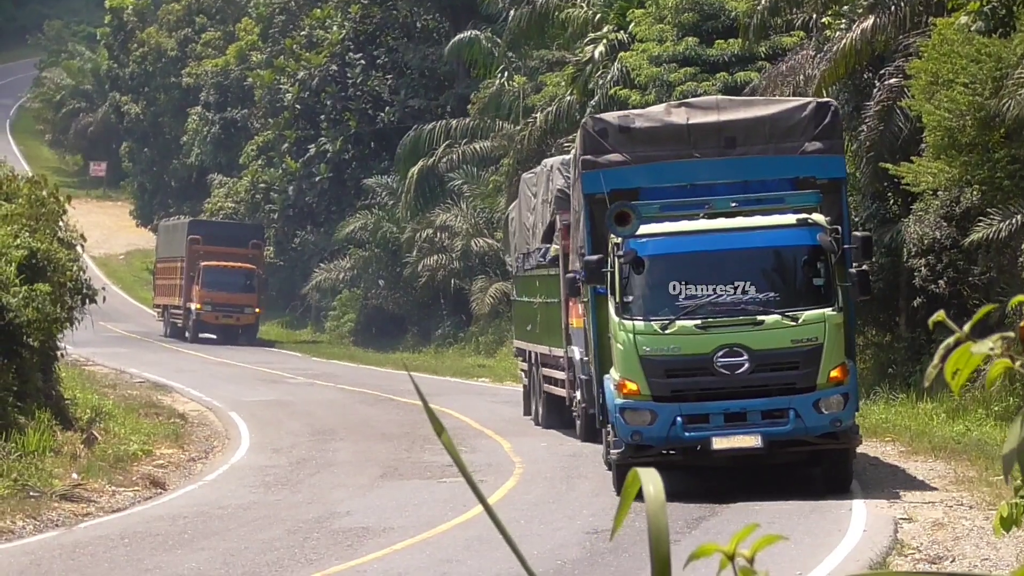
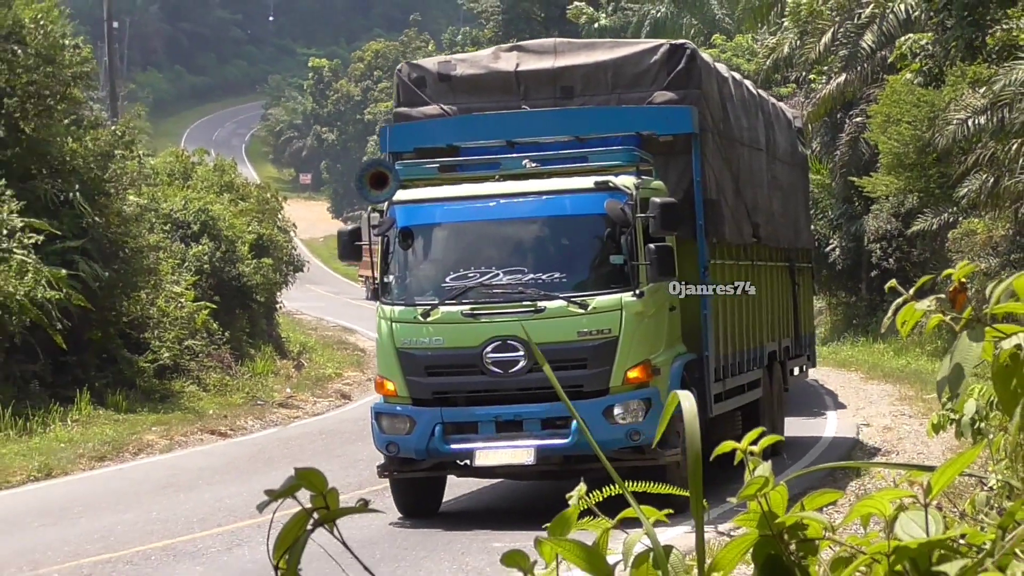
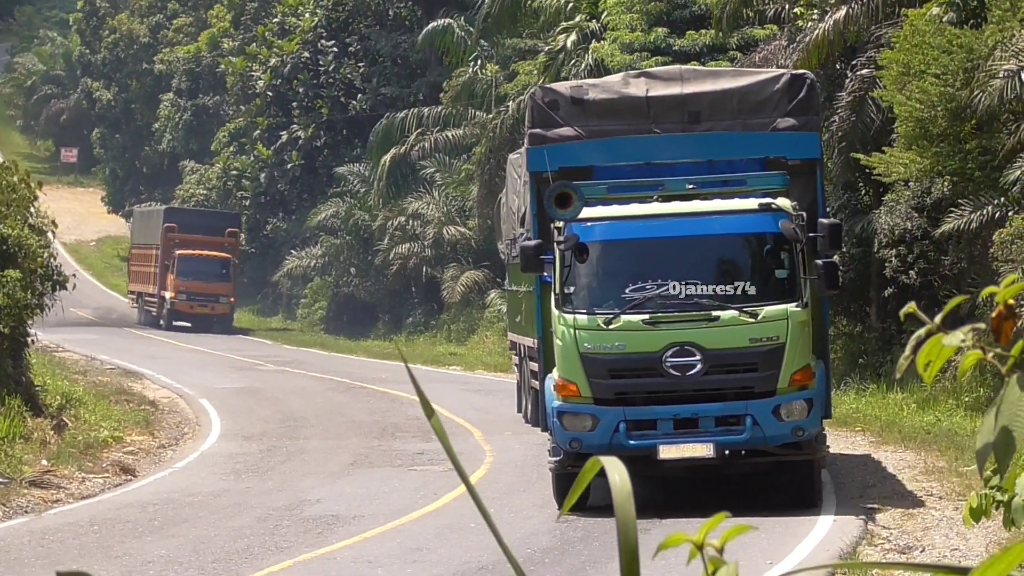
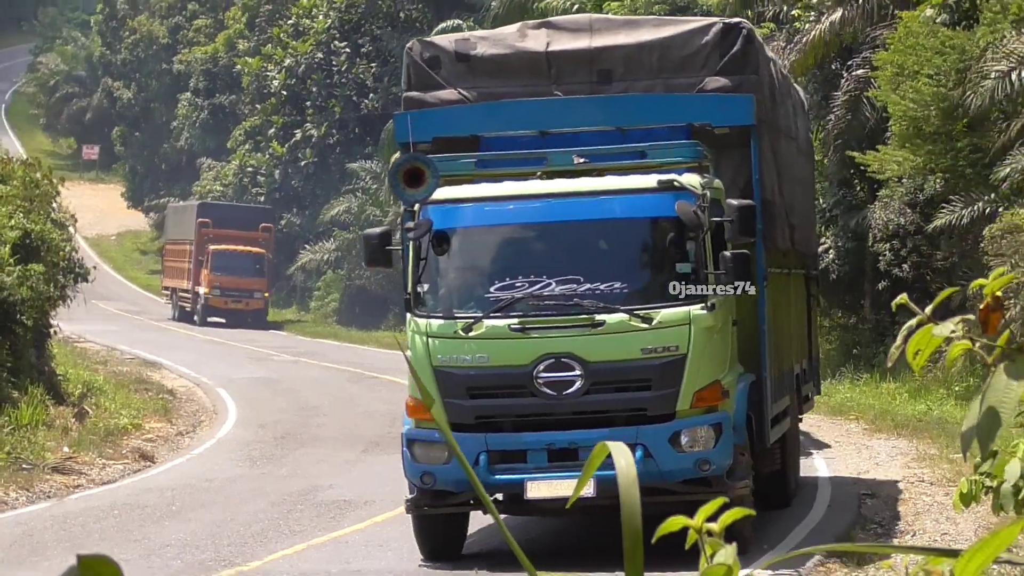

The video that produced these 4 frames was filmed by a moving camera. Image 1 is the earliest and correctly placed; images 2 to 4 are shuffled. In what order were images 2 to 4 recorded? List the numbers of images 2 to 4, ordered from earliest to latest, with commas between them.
3, 4, 2
